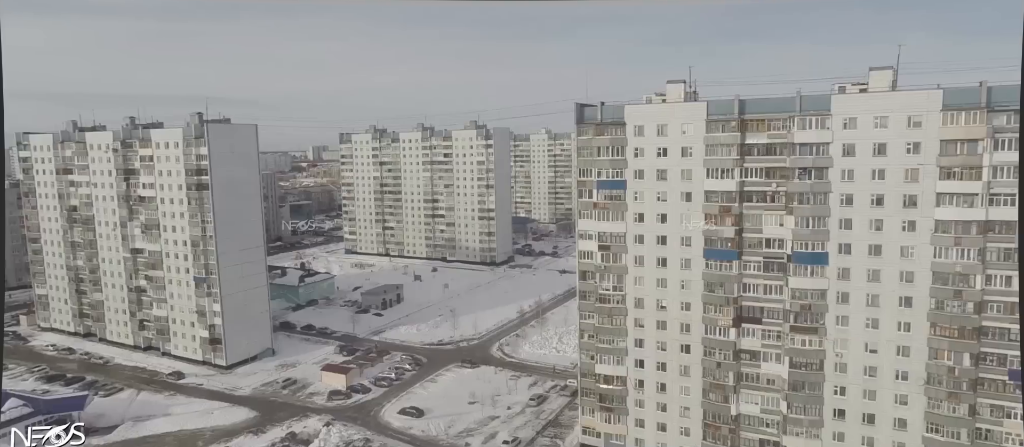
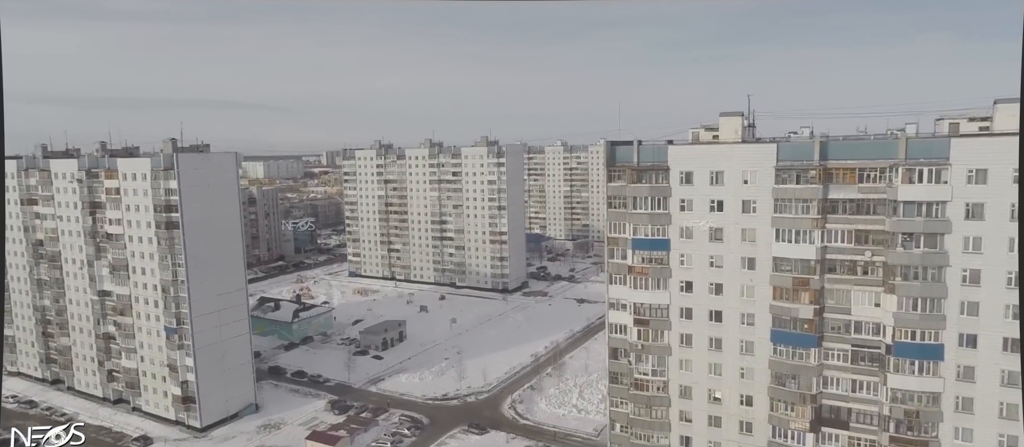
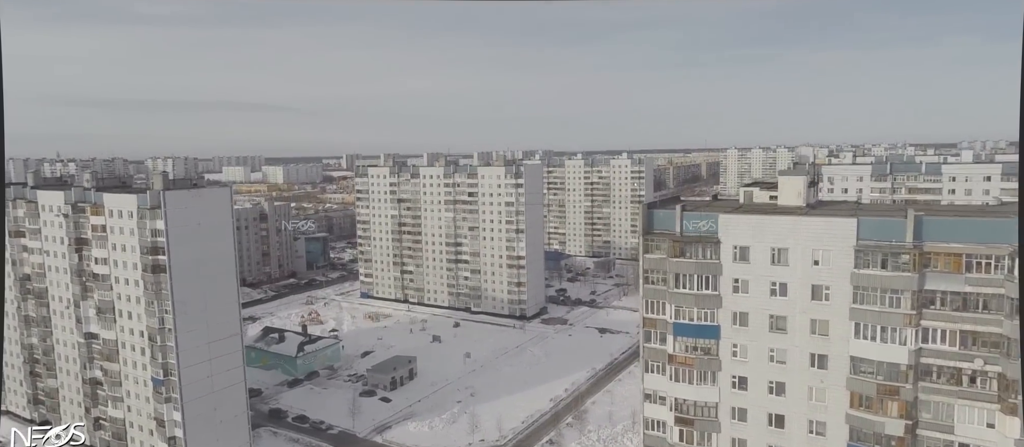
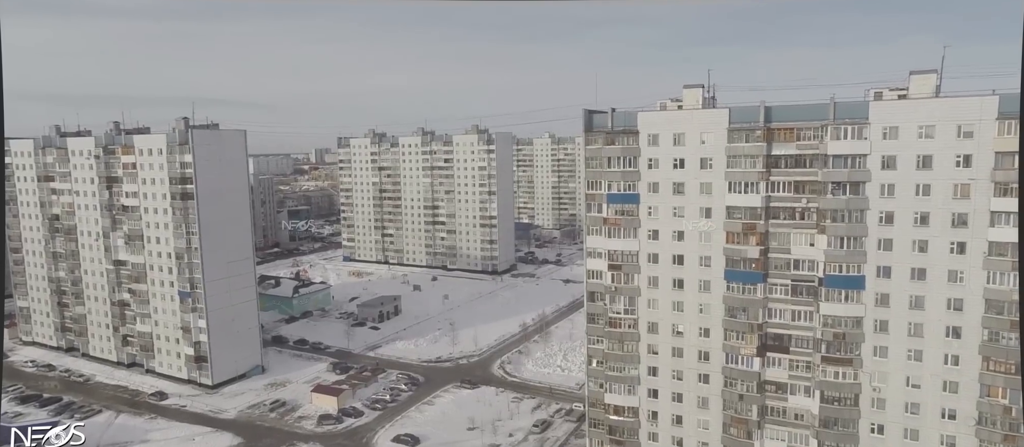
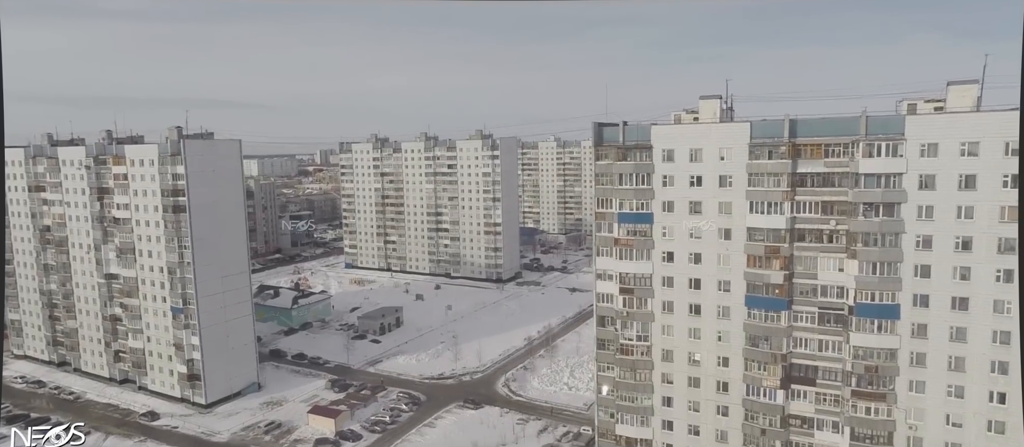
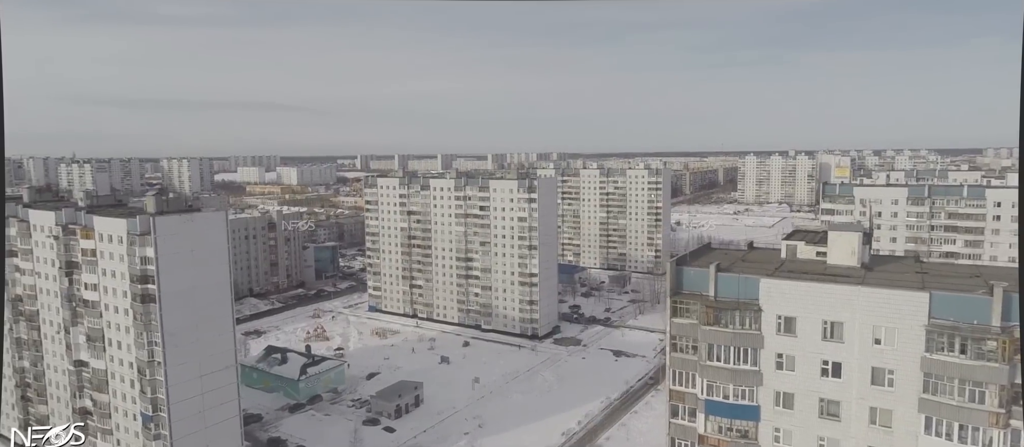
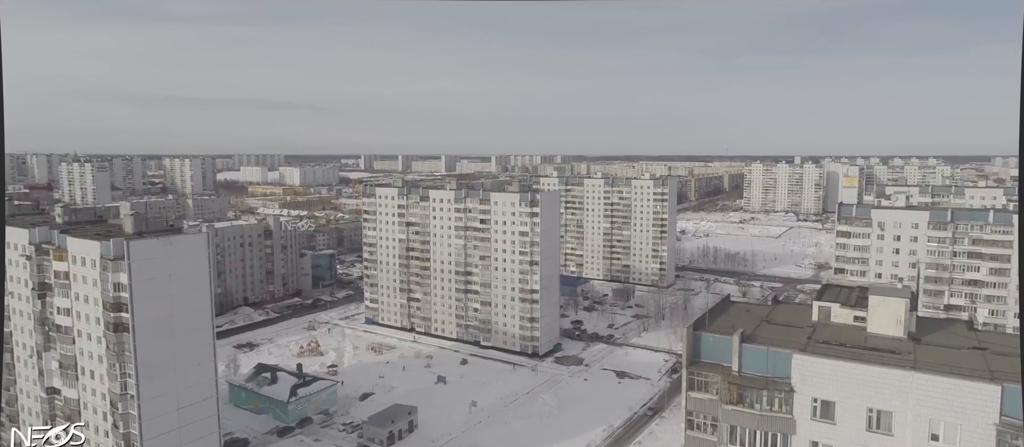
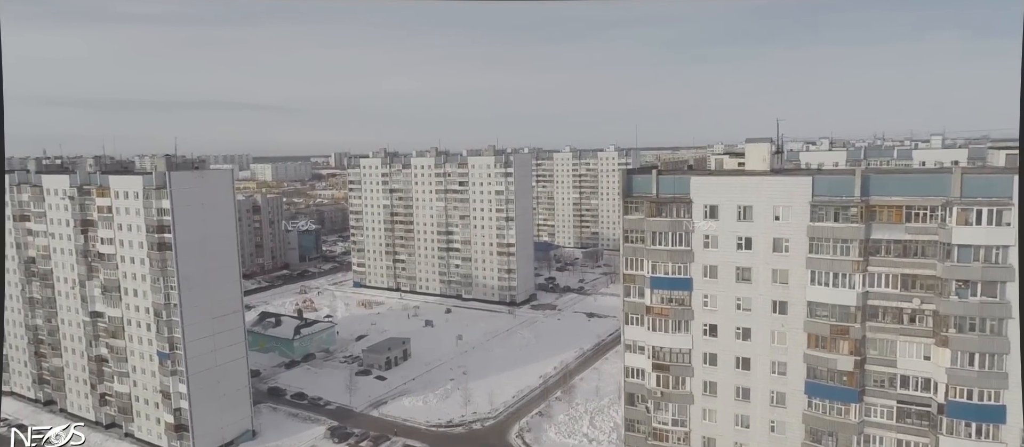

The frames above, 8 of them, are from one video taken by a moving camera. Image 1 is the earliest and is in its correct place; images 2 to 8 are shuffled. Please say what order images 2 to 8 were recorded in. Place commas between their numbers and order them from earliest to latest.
4, 5, 2, 8, 3, 6, 7
